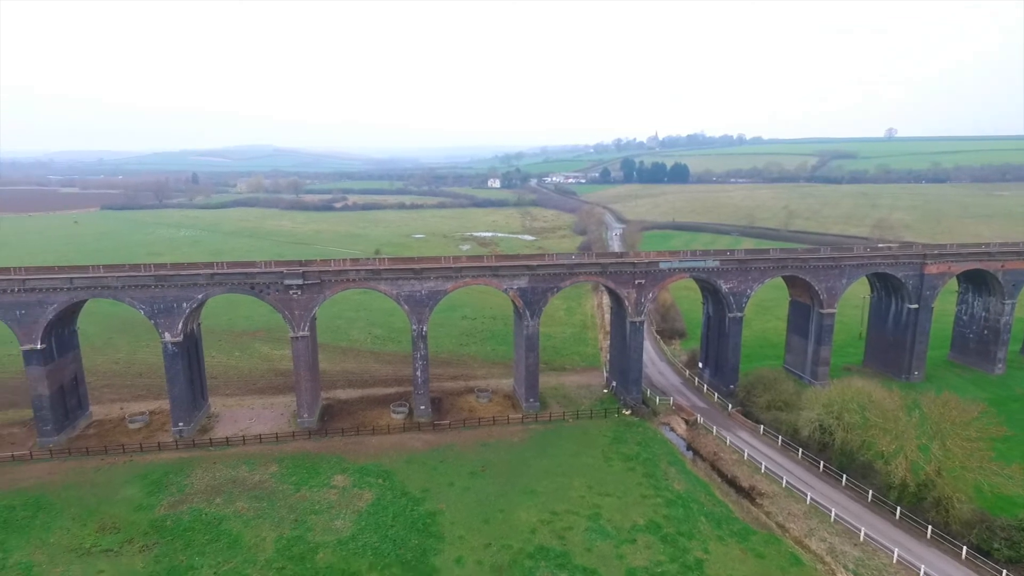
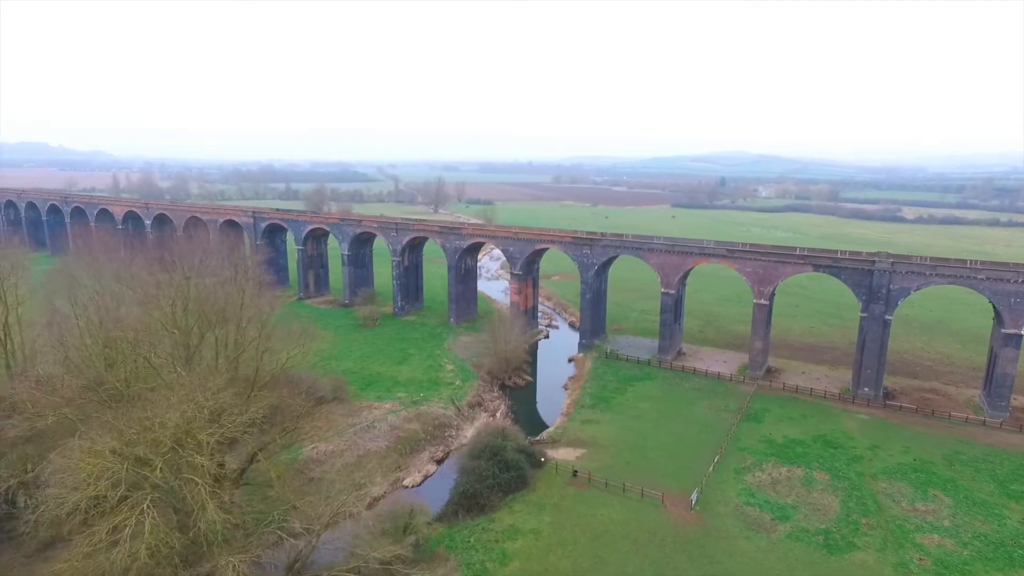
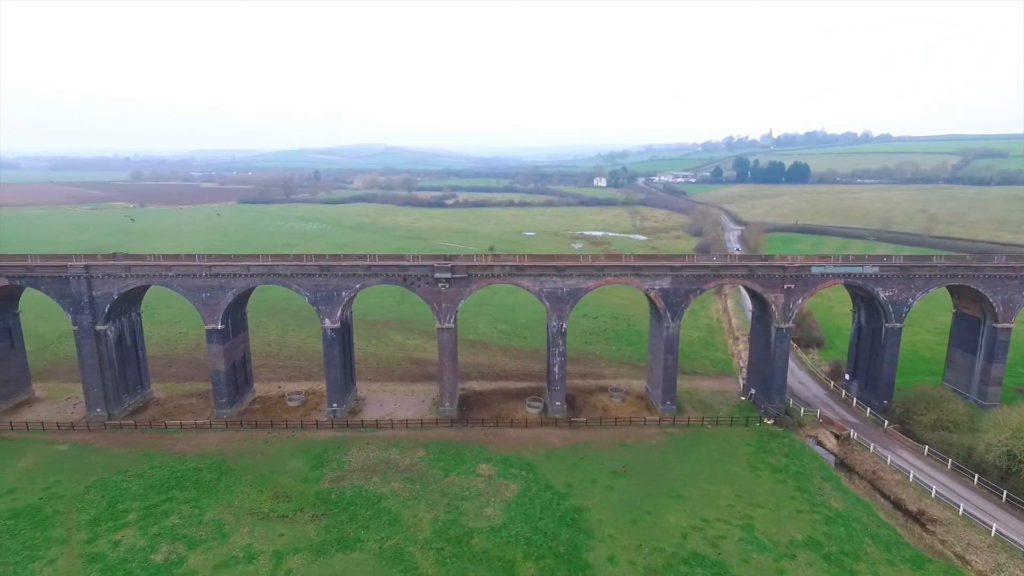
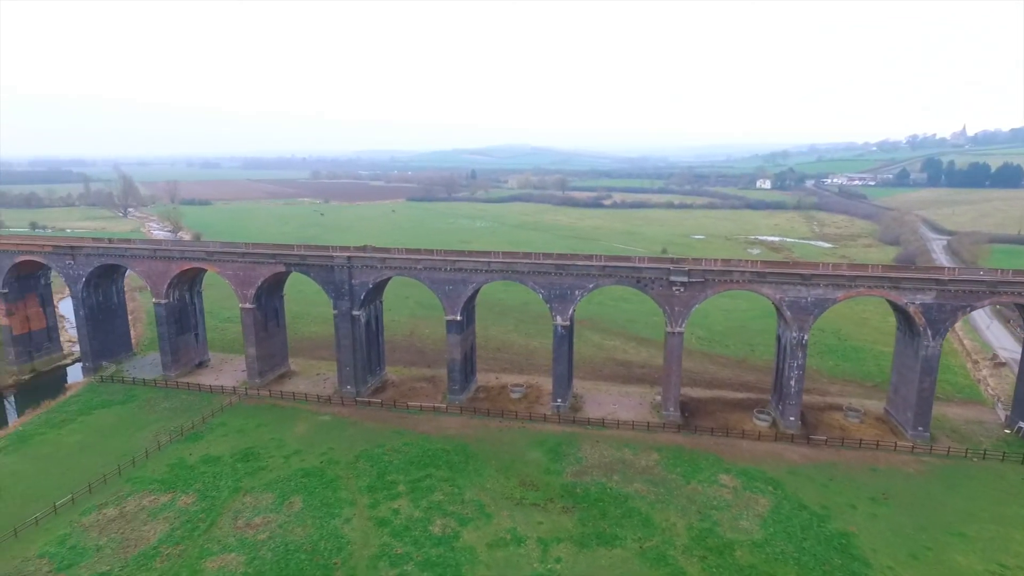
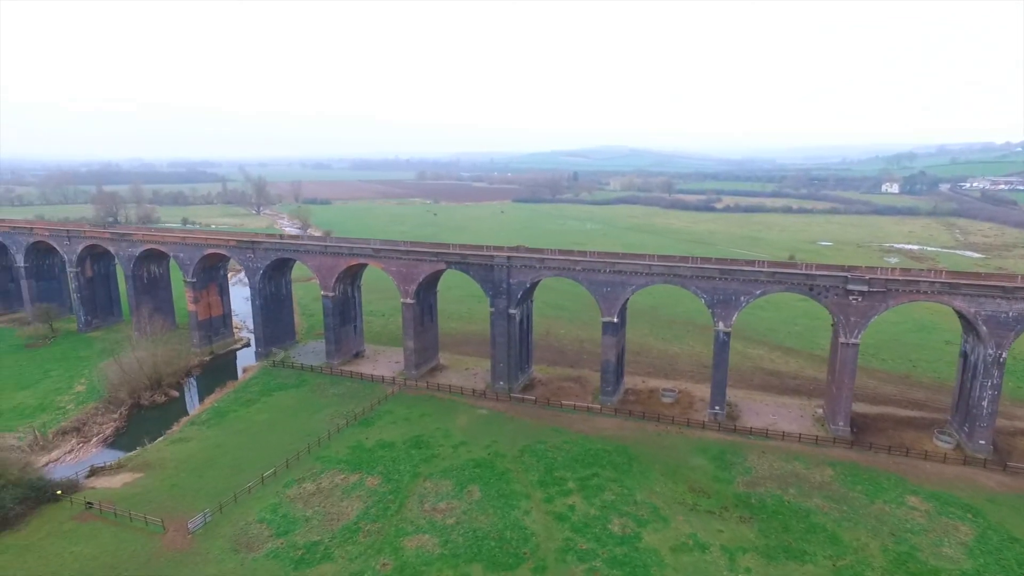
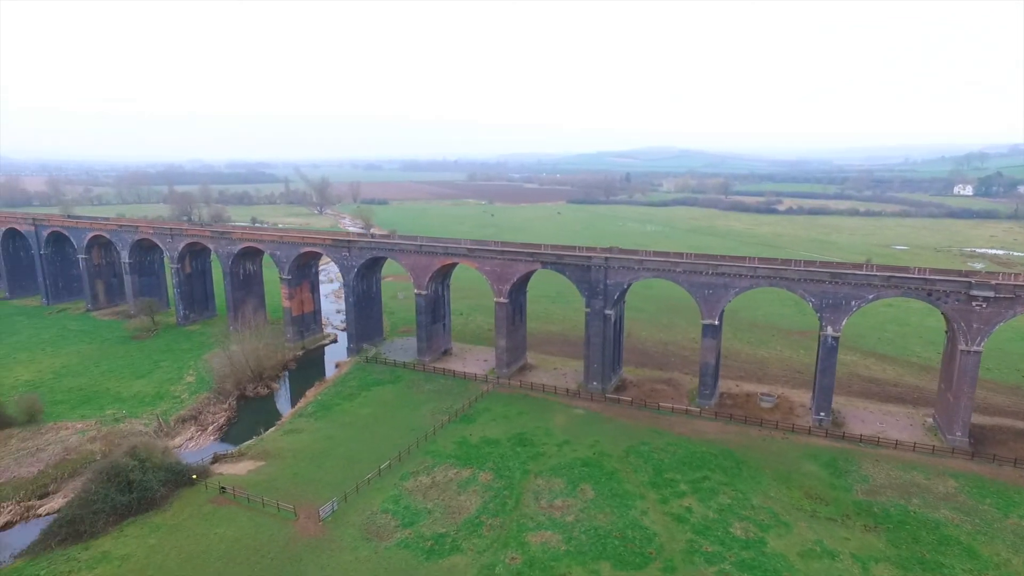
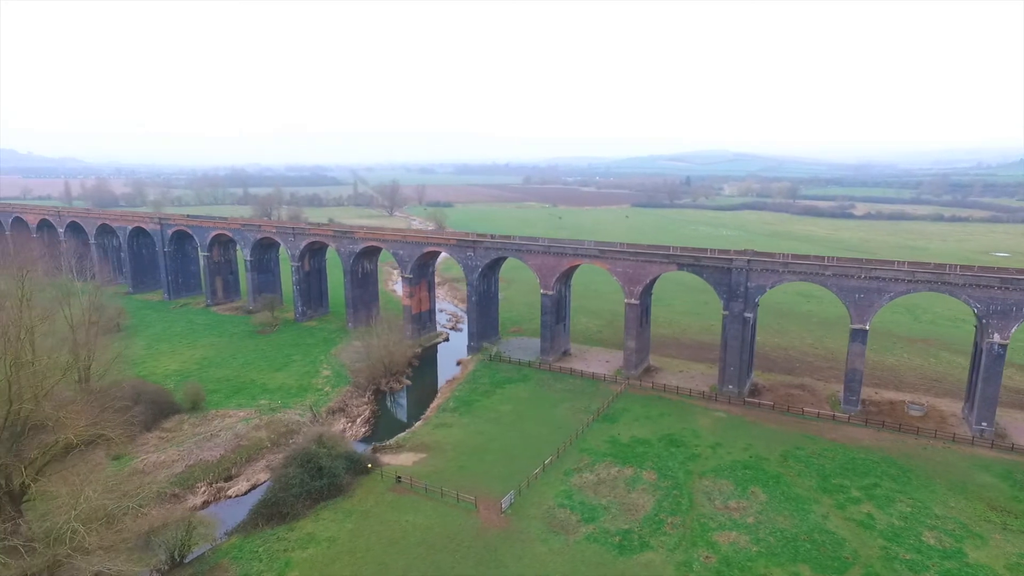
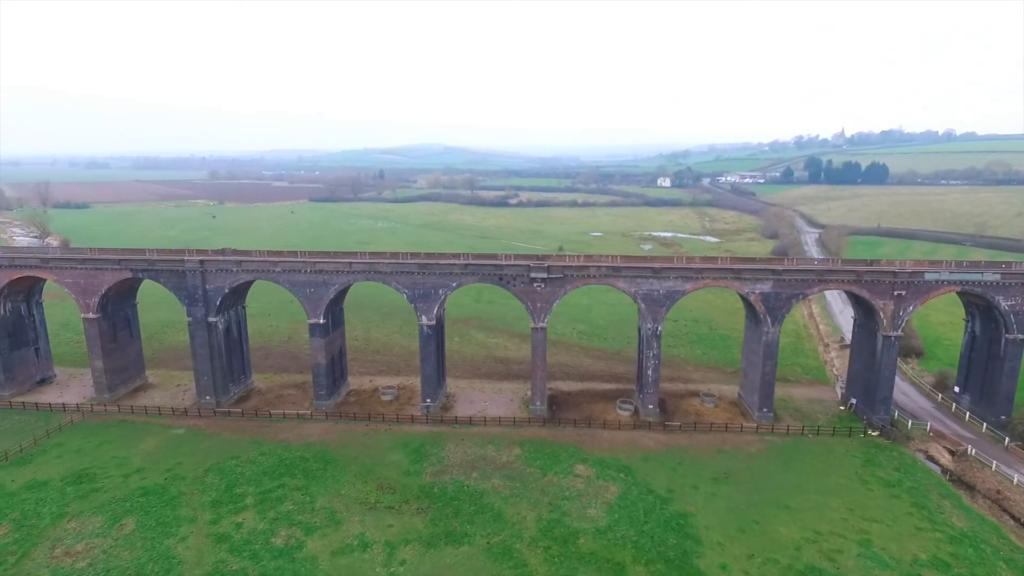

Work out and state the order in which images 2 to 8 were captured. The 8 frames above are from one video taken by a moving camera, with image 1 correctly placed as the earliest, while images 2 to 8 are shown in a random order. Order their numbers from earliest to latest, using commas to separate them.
3, 8, 4, 5, 6, 7, 2
